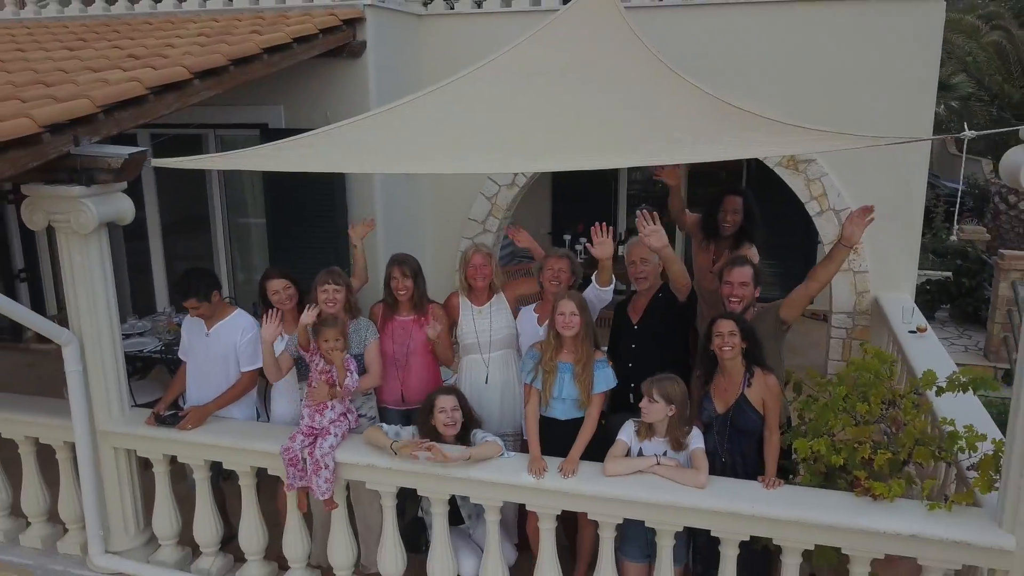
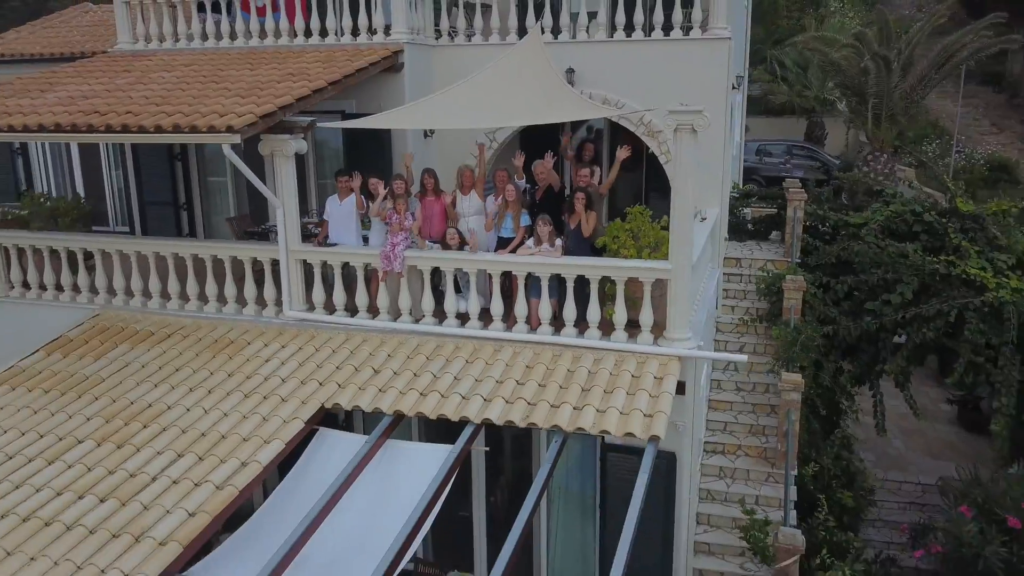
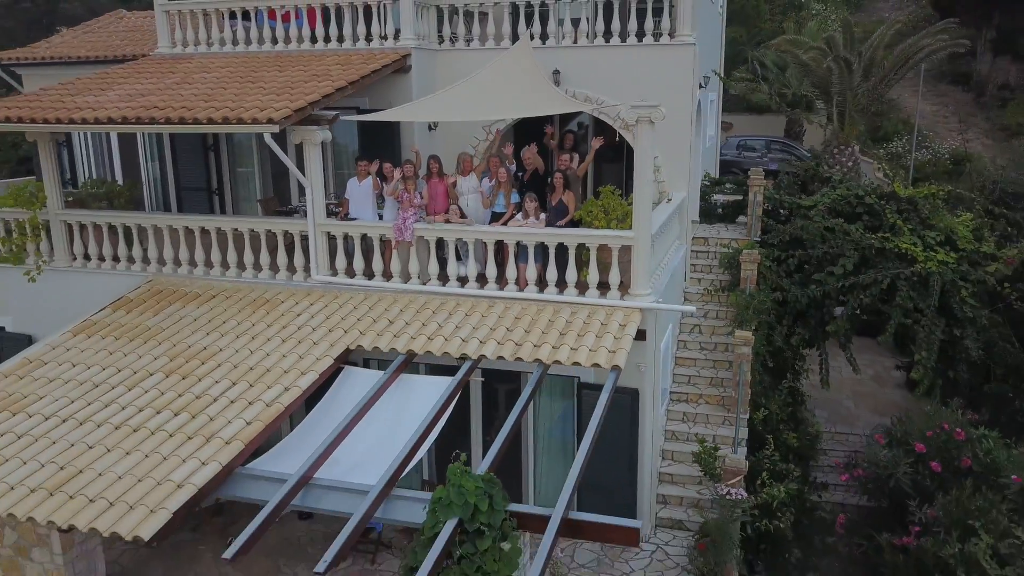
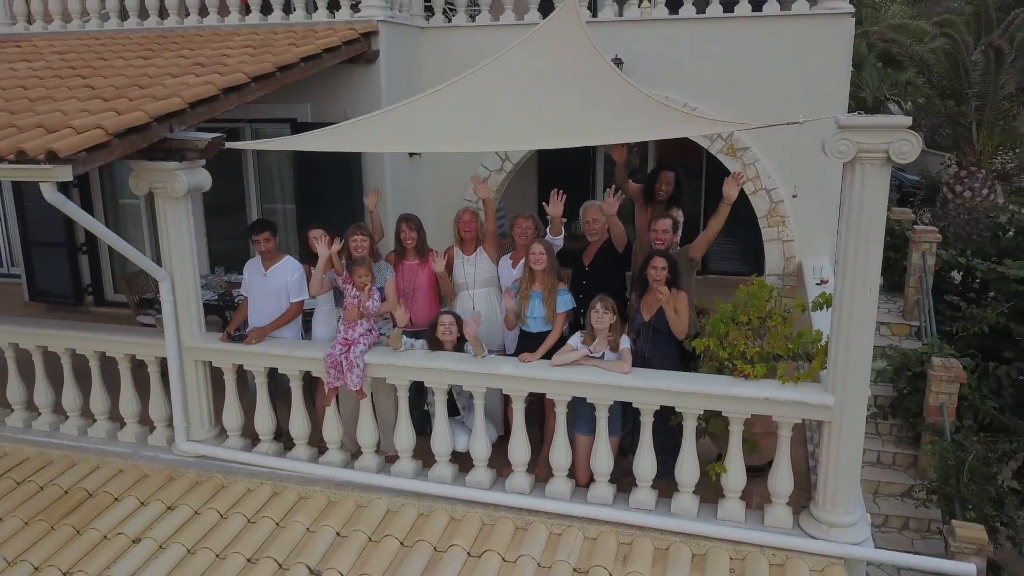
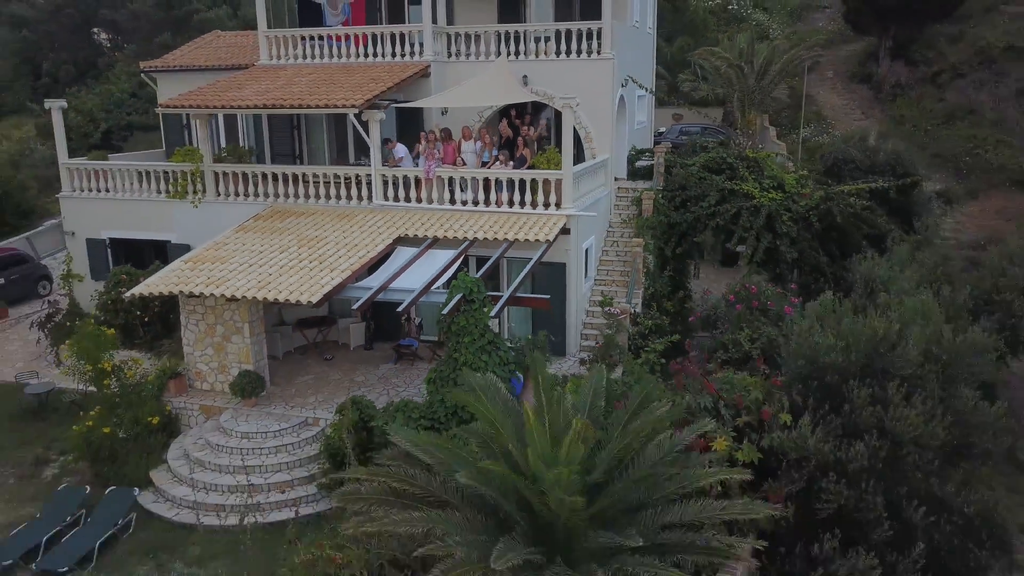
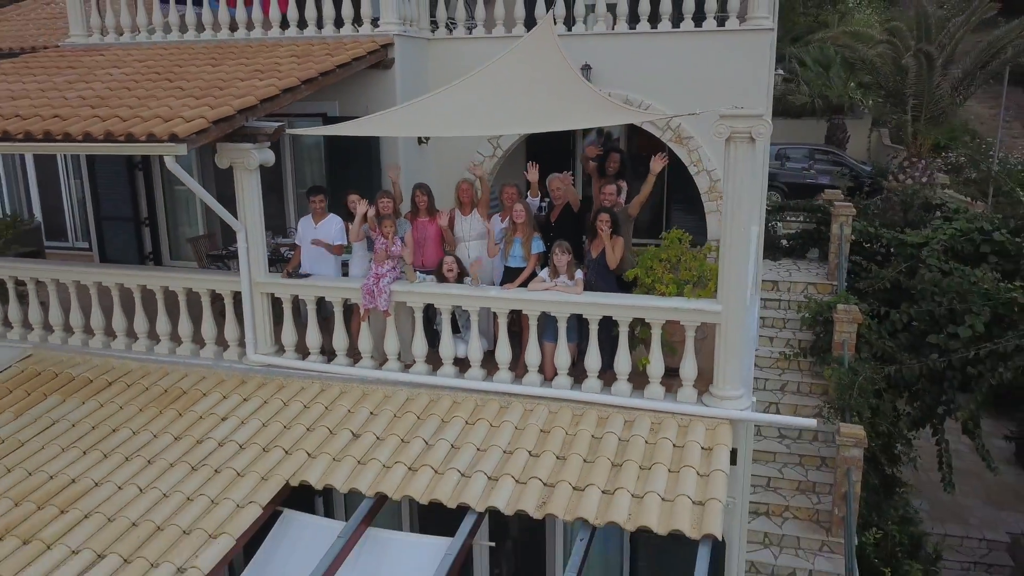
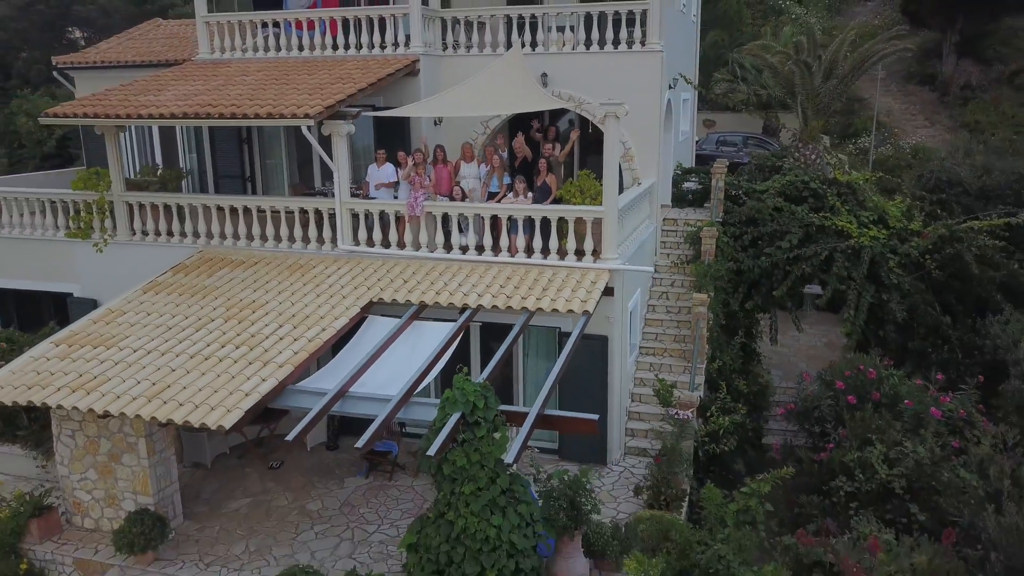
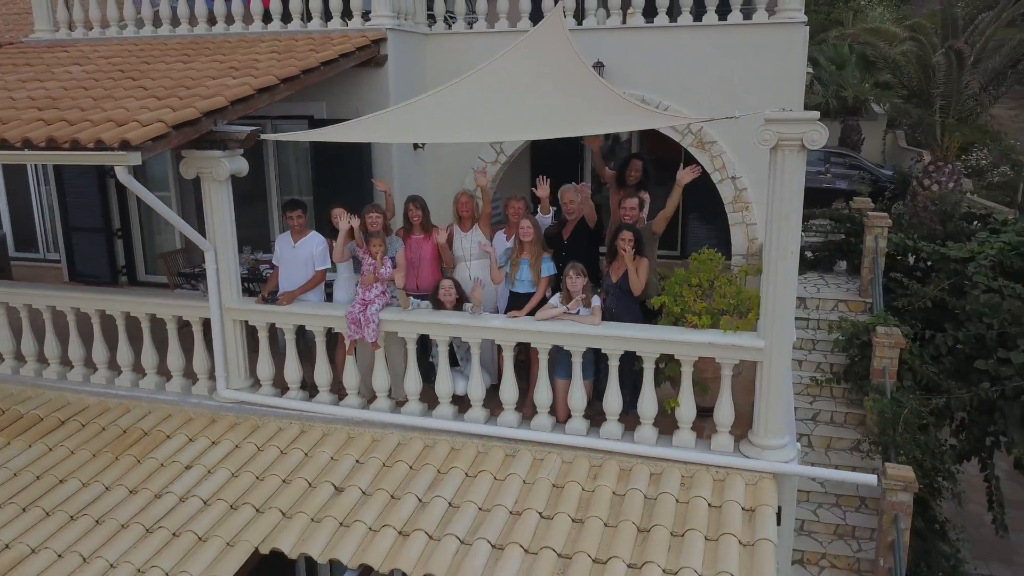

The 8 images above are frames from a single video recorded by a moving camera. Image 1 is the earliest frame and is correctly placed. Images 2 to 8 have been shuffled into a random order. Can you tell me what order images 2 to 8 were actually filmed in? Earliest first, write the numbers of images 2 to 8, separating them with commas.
4, 8, 6, 2, 3, 7, 5
